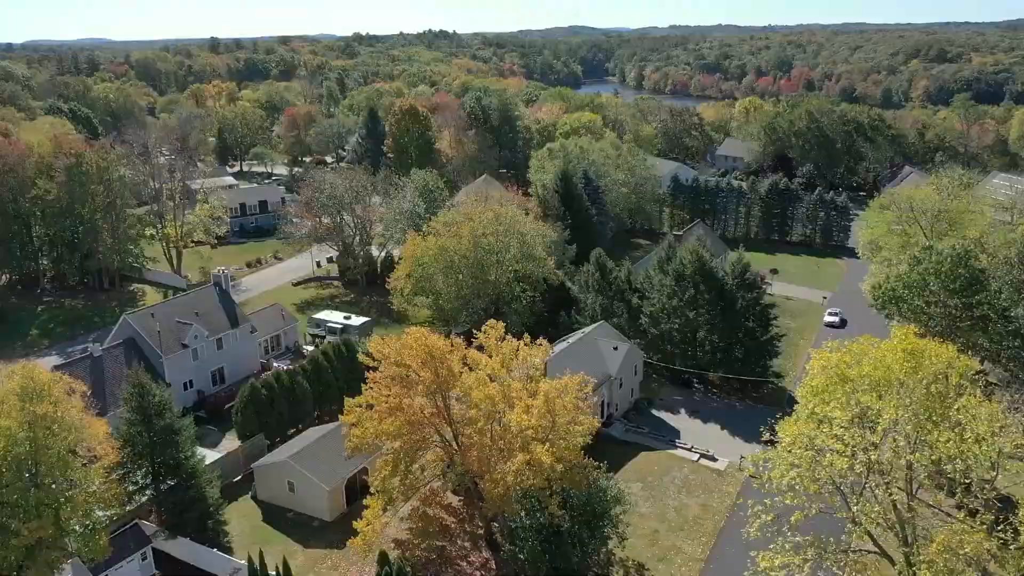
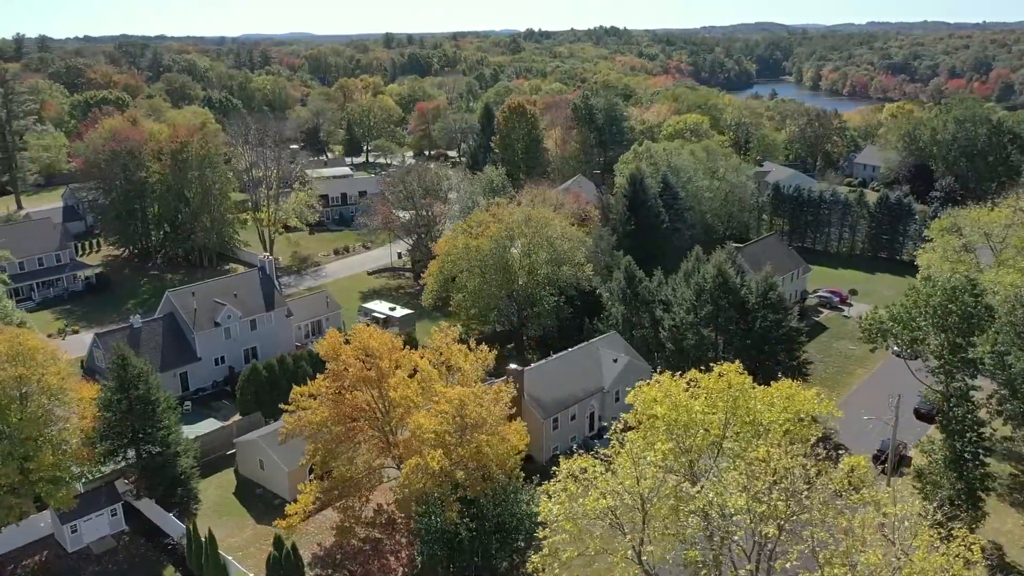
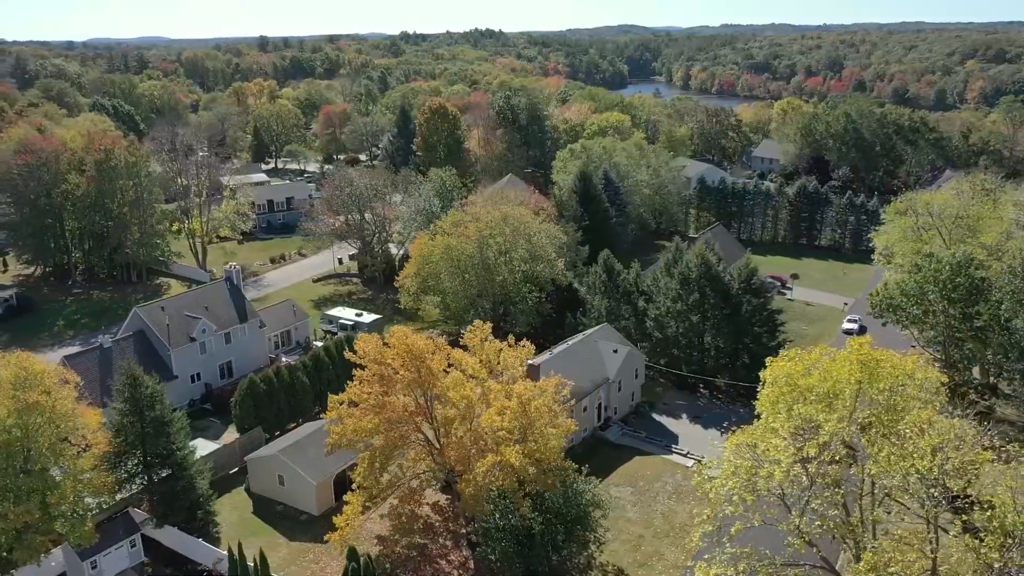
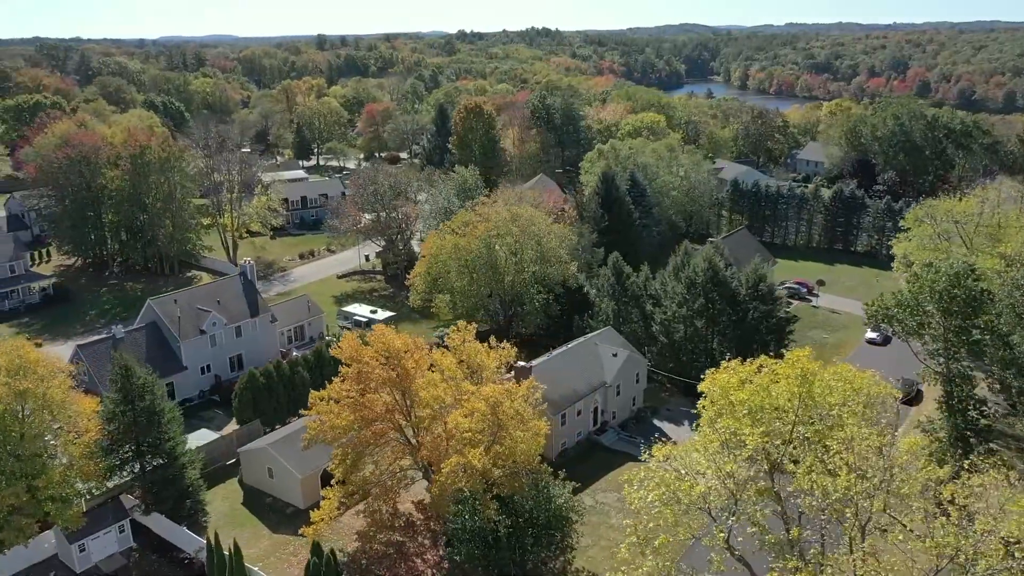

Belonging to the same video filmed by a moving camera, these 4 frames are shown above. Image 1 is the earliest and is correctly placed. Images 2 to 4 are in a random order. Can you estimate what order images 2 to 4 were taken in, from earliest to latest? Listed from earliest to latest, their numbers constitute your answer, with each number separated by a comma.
3, 4, 2
